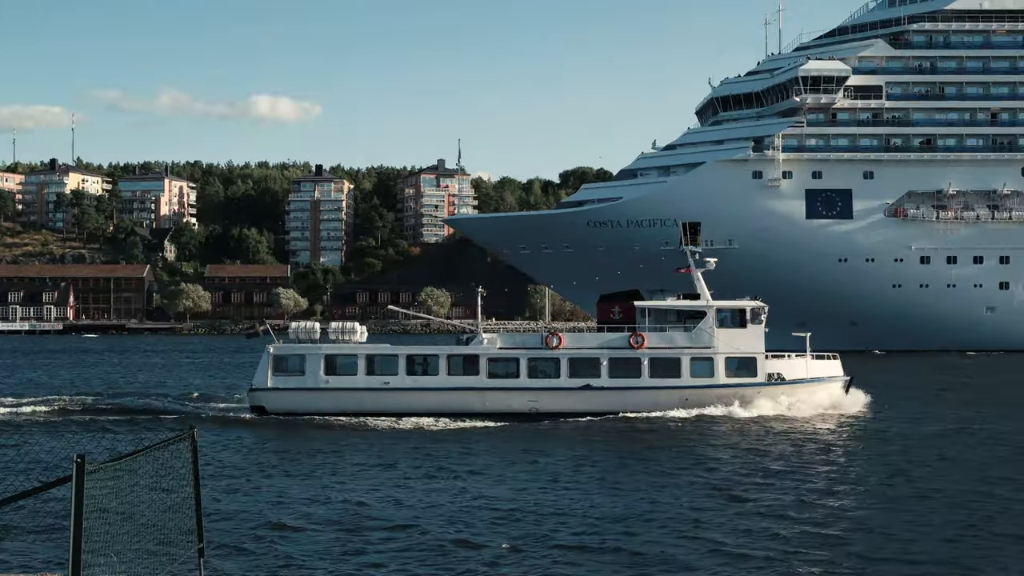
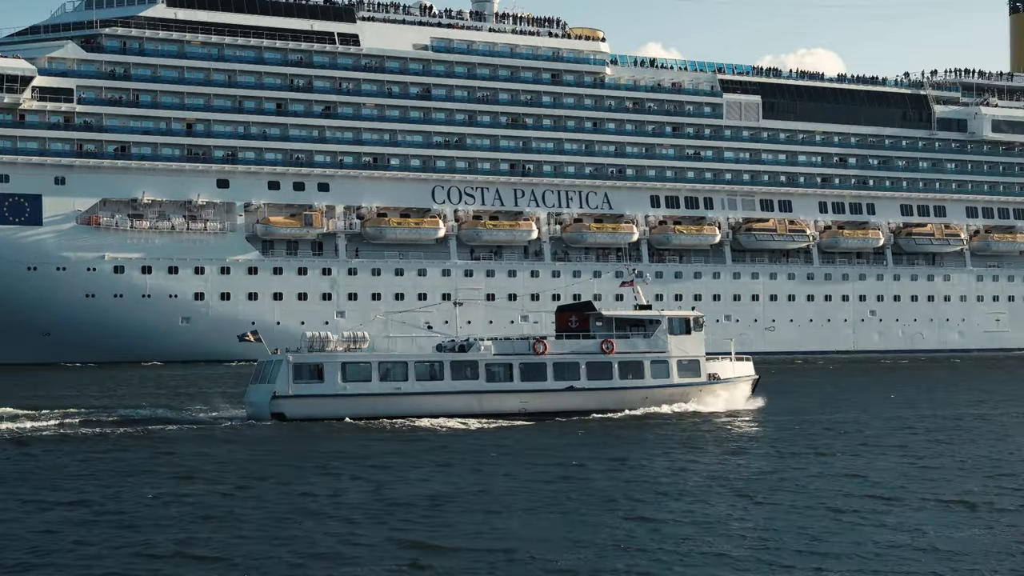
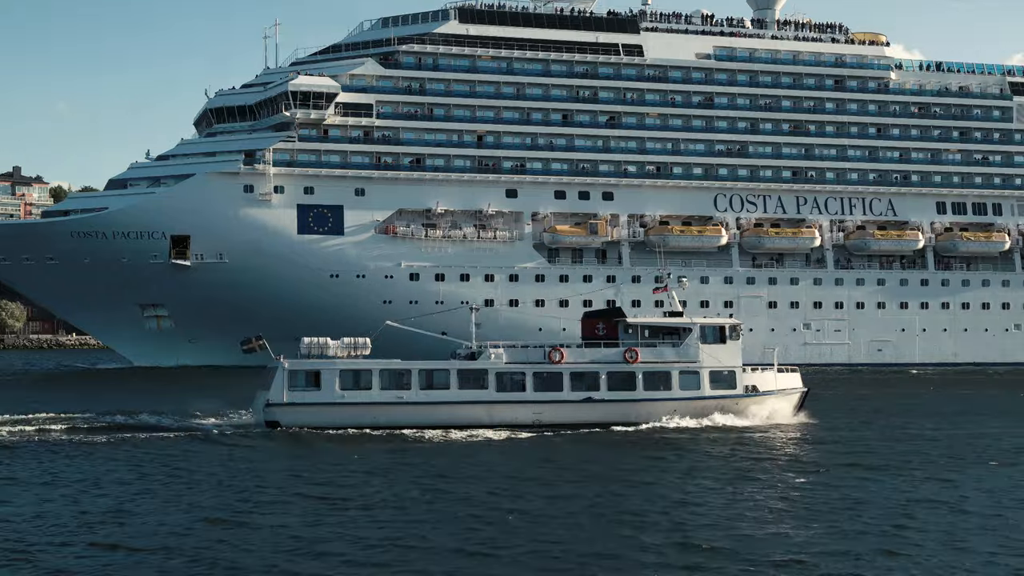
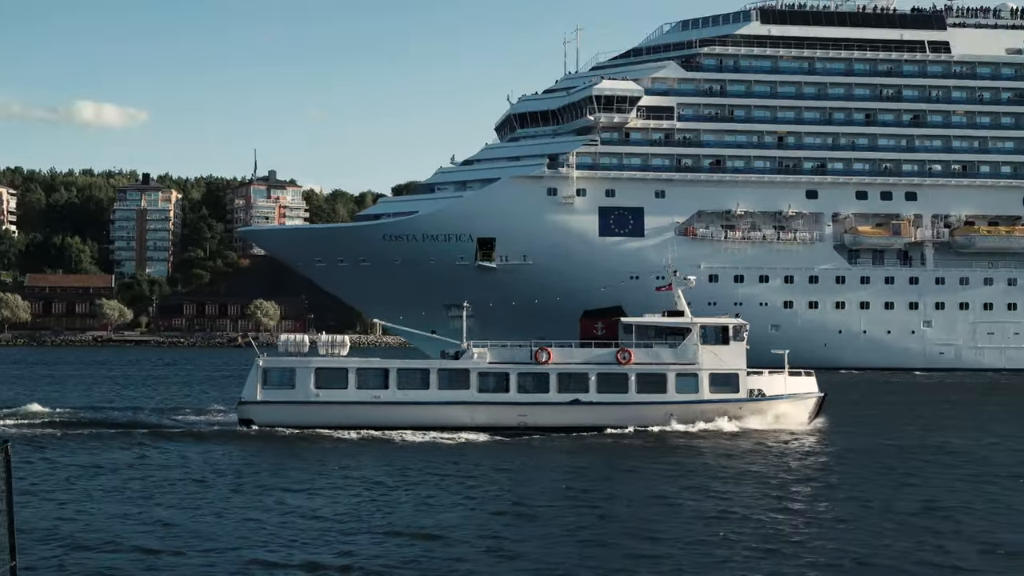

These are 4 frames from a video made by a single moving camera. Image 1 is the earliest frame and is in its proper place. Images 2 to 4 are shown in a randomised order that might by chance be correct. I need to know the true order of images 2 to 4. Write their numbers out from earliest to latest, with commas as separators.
4, 3, 2
